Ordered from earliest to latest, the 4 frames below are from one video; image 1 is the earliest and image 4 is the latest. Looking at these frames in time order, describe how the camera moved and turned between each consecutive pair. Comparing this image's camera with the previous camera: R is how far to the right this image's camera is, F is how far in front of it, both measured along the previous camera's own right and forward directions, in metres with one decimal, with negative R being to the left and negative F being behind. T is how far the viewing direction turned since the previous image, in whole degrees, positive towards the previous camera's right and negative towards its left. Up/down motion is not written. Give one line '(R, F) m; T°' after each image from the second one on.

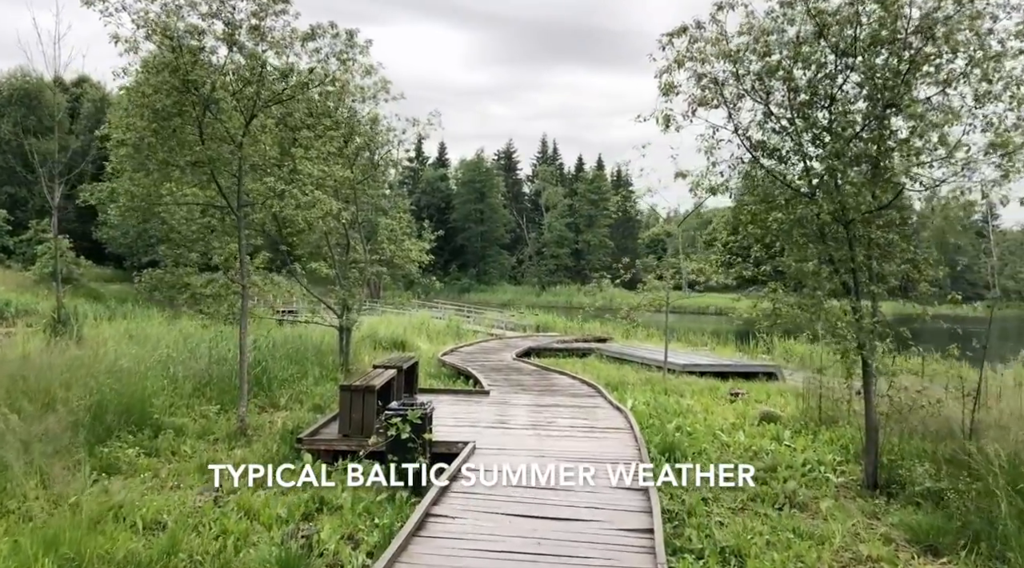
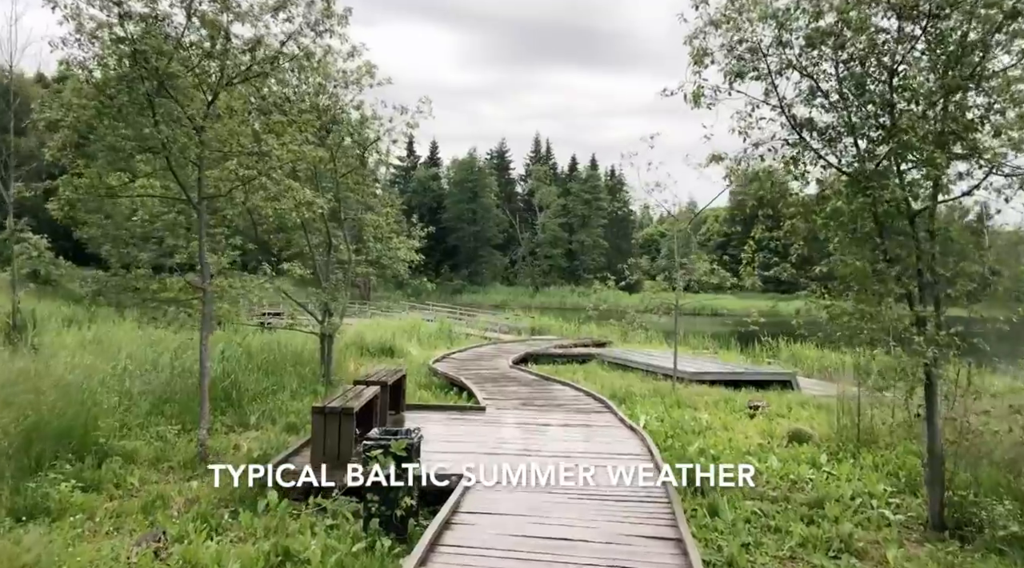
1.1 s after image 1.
(-0.1, +0.9) m; +1°
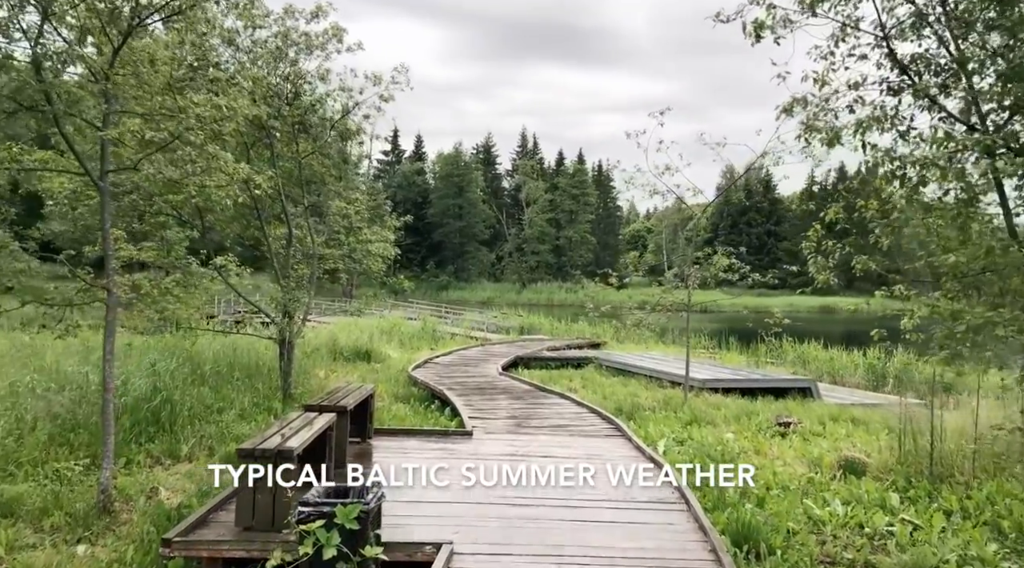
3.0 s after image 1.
(0.0, +1.4) m; +1°
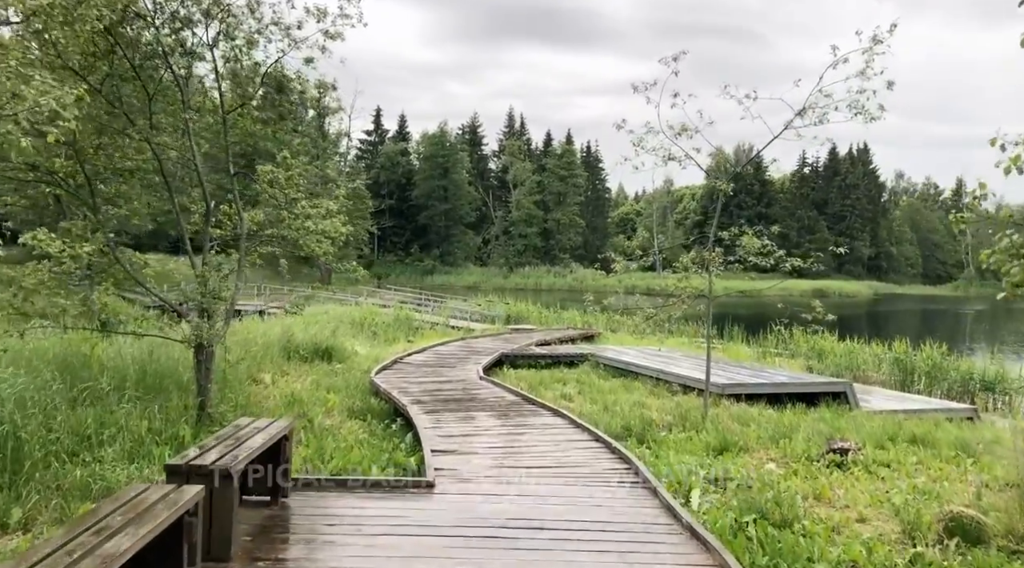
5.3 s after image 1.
(+0.1, +1.9) m; +1°
